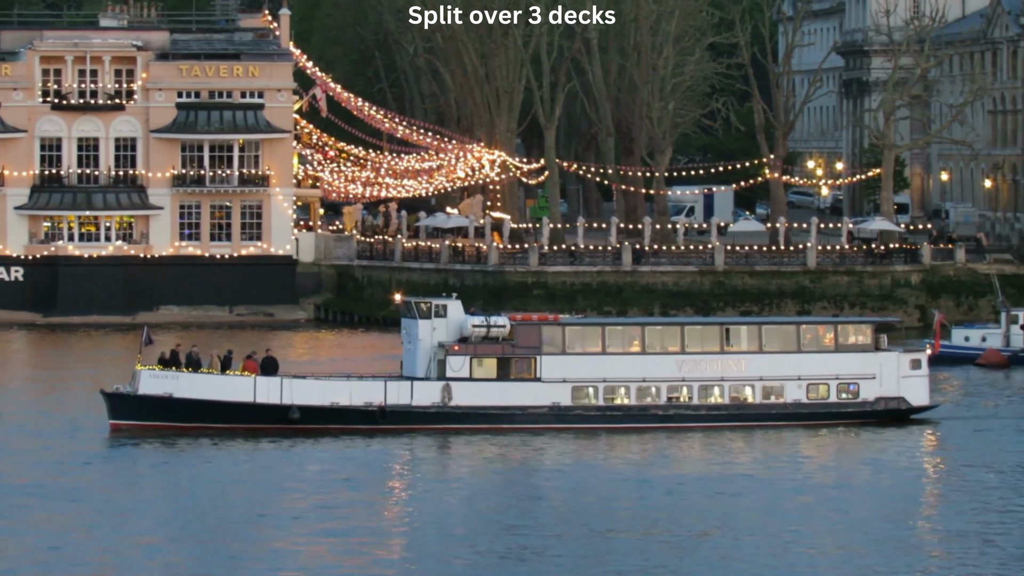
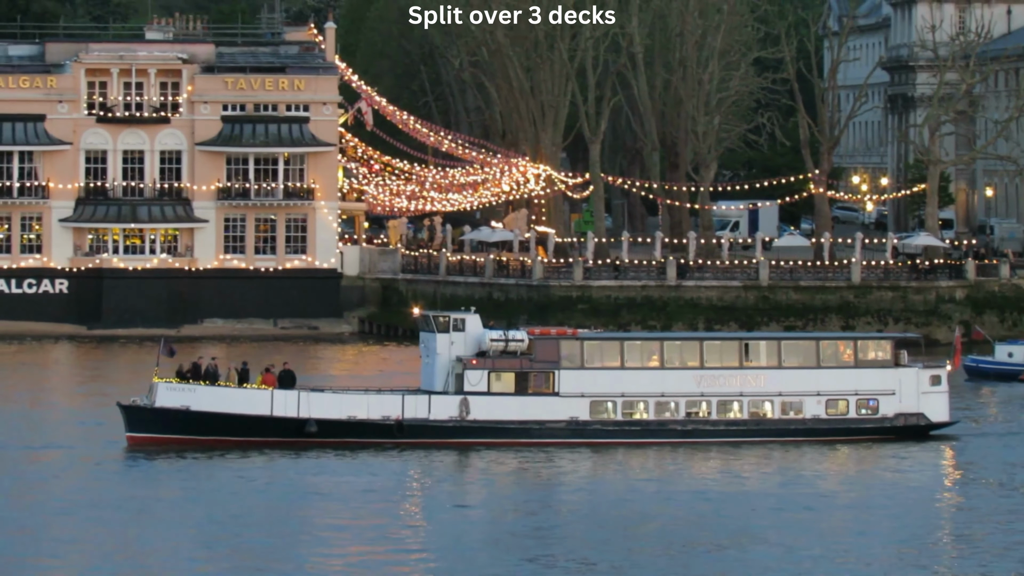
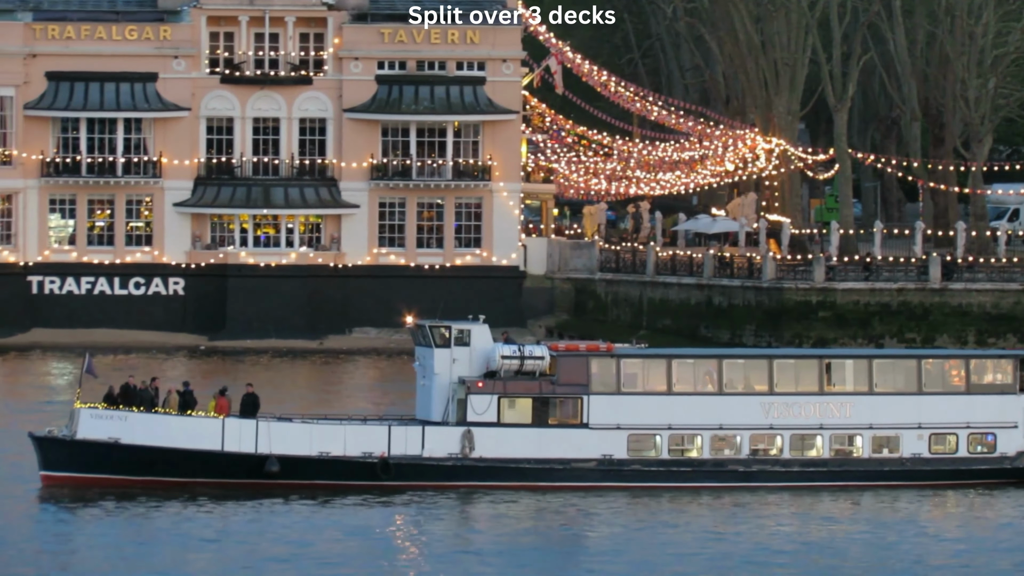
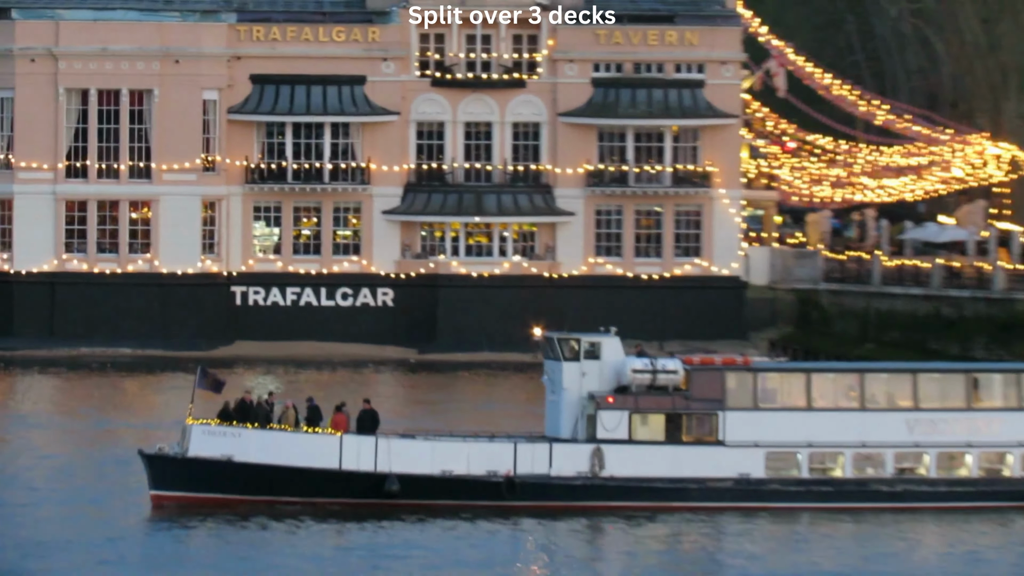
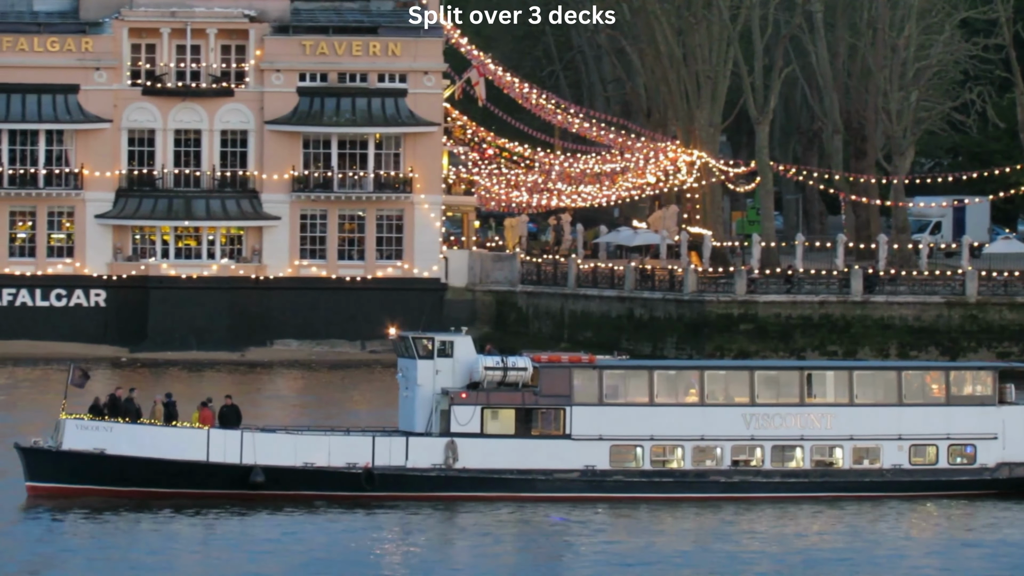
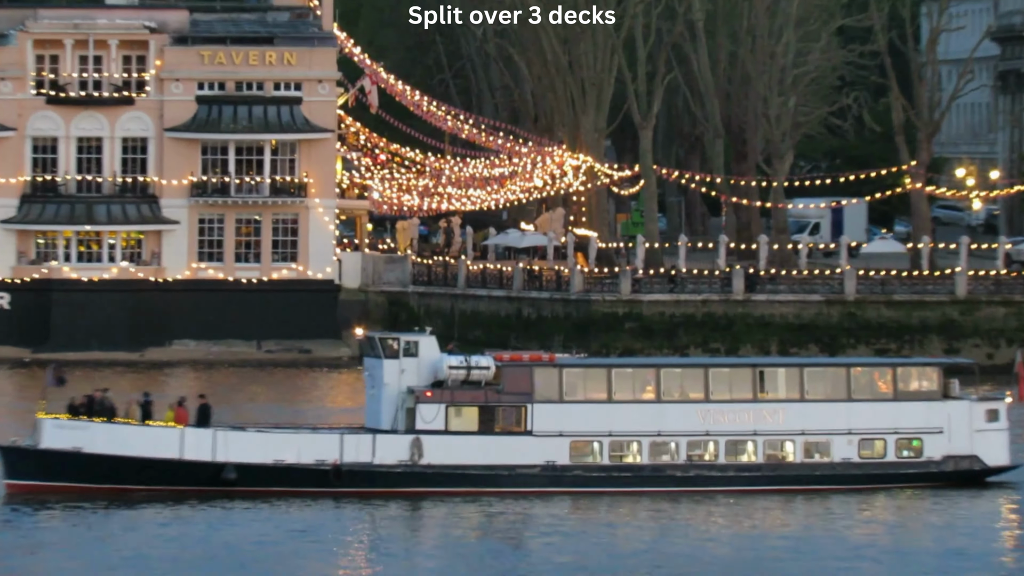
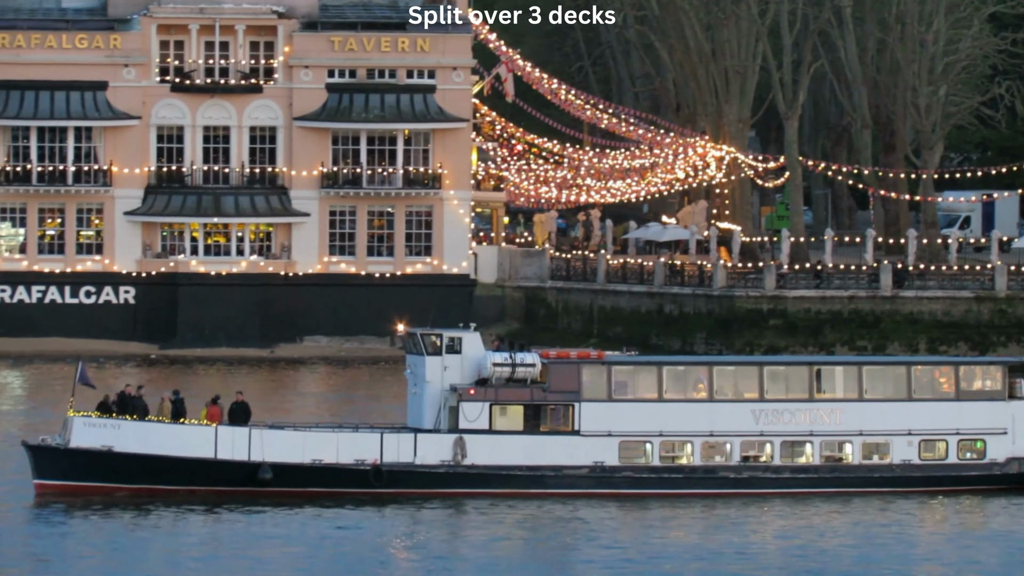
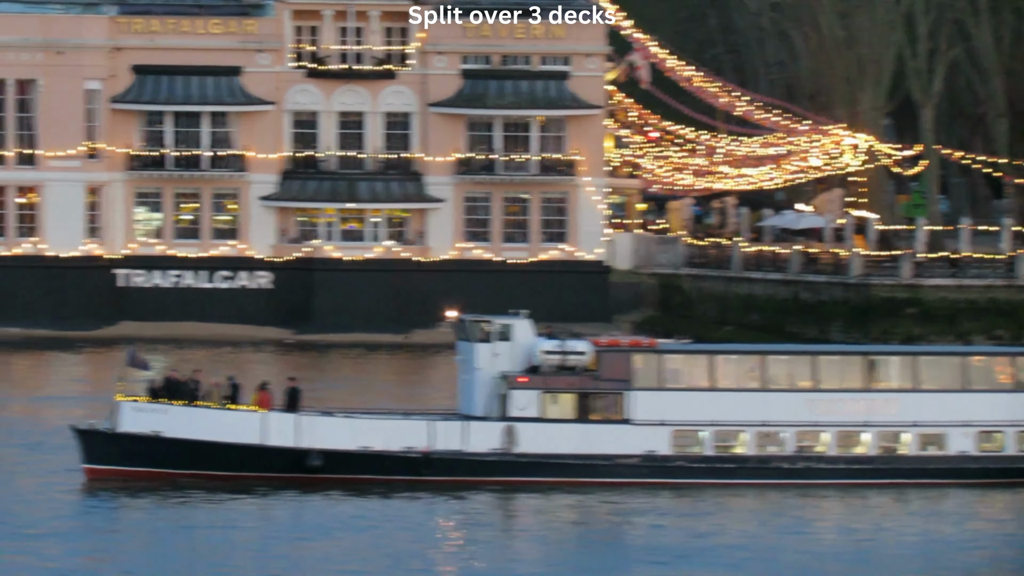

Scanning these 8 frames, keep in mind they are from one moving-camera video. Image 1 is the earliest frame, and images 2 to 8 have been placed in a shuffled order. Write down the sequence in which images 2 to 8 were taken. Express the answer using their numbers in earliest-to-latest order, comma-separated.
2, 6, 5, 7, 3, 8, 4
